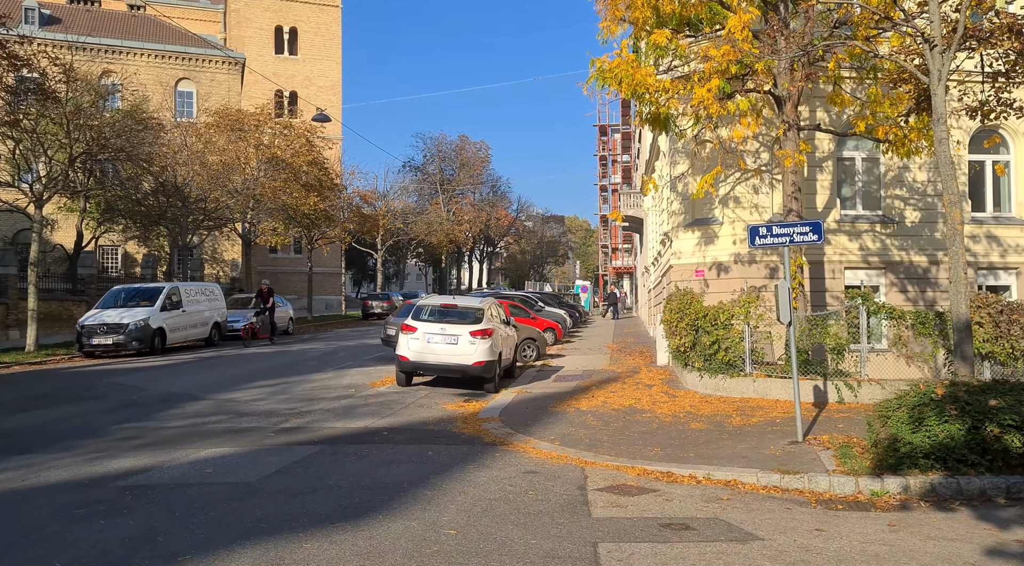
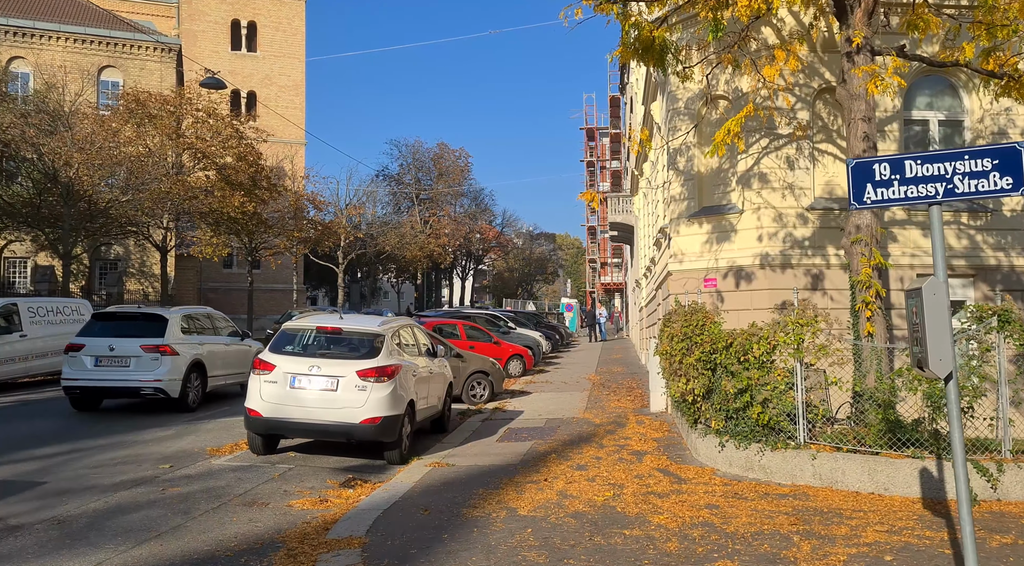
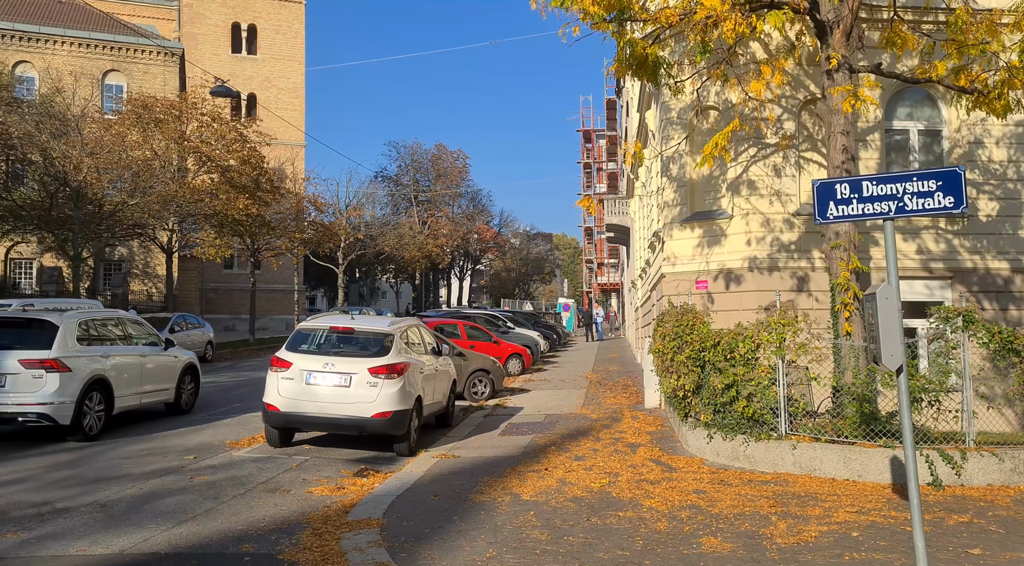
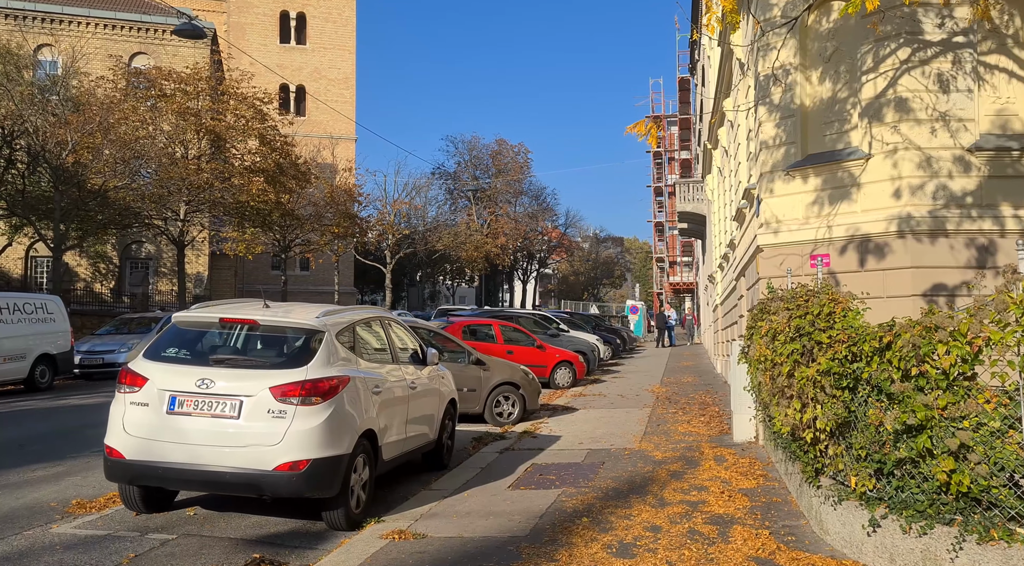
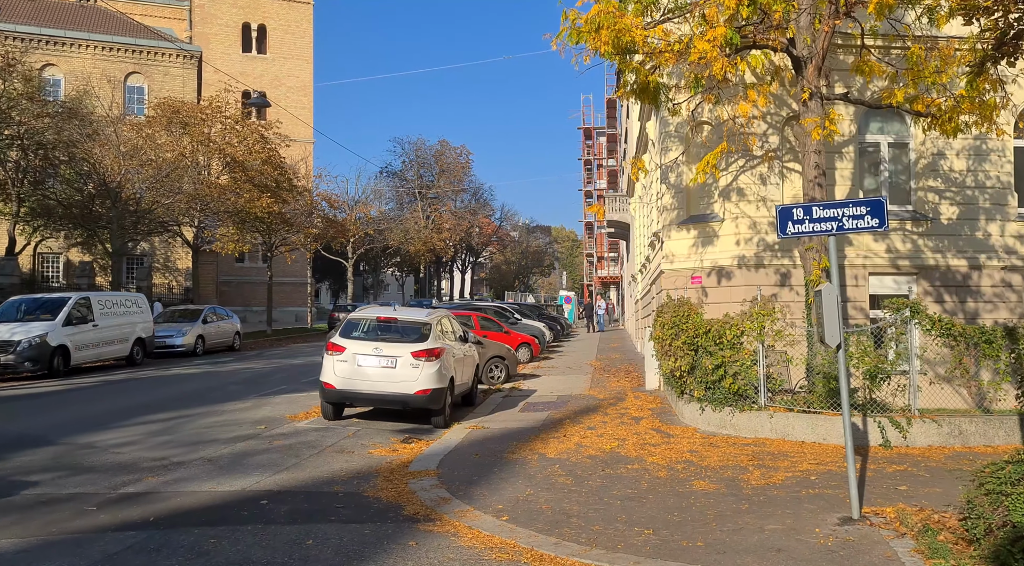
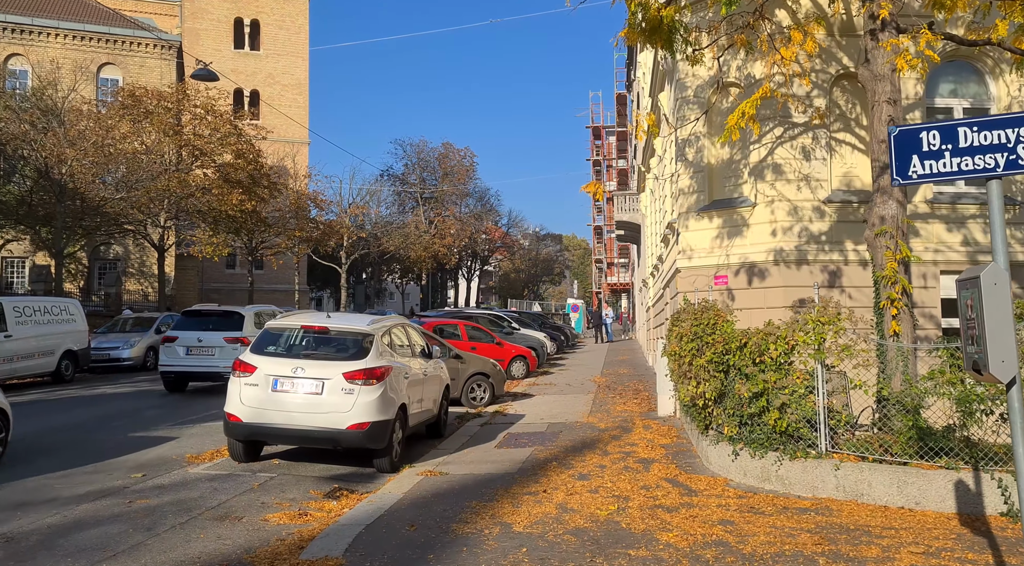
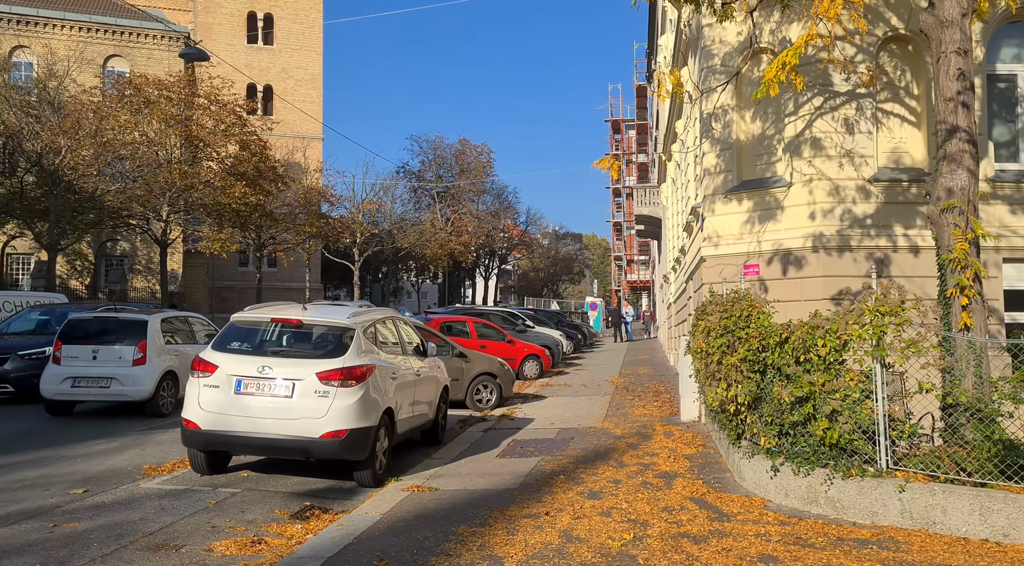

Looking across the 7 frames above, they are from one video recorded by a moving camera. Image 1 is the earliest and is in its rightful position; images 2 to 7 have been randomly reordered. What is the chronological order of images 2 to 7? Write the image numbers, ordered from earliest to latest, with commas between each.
5, 3, 2, 6, 7, 4
